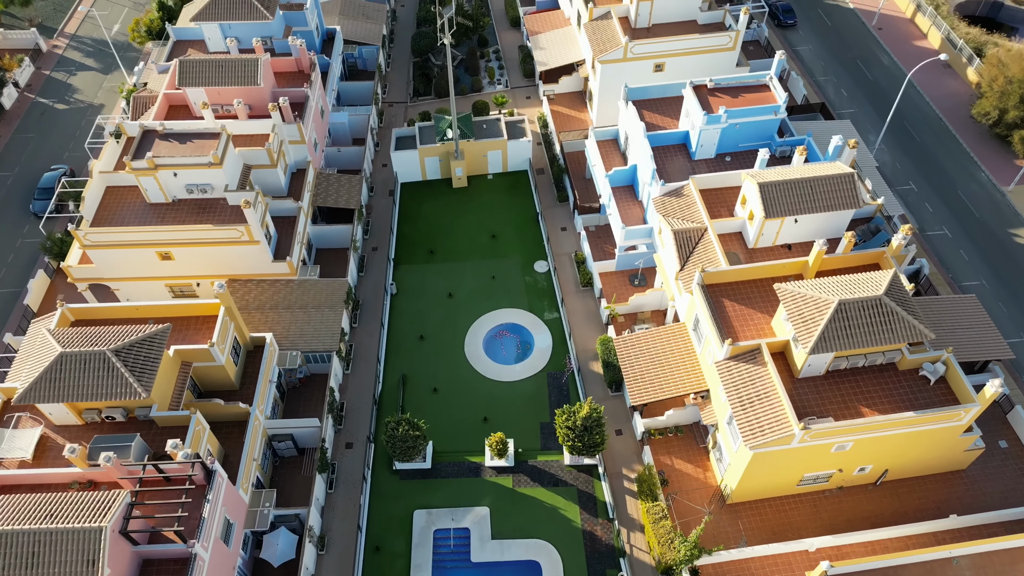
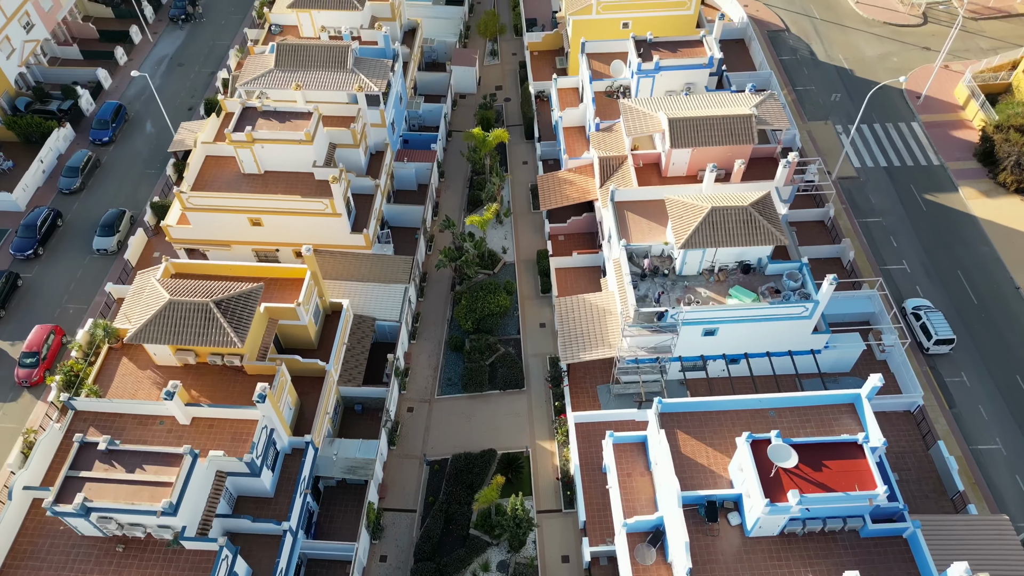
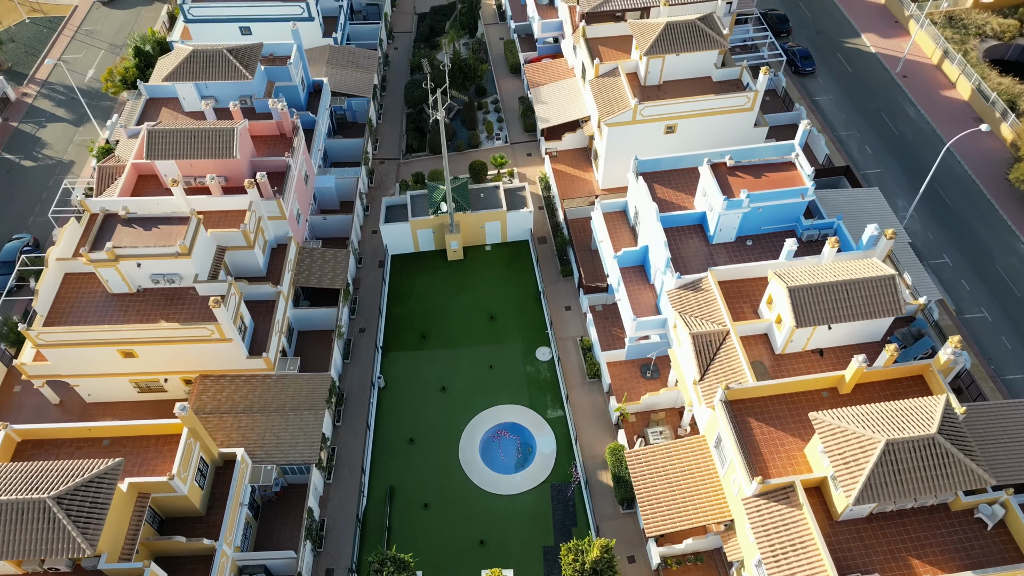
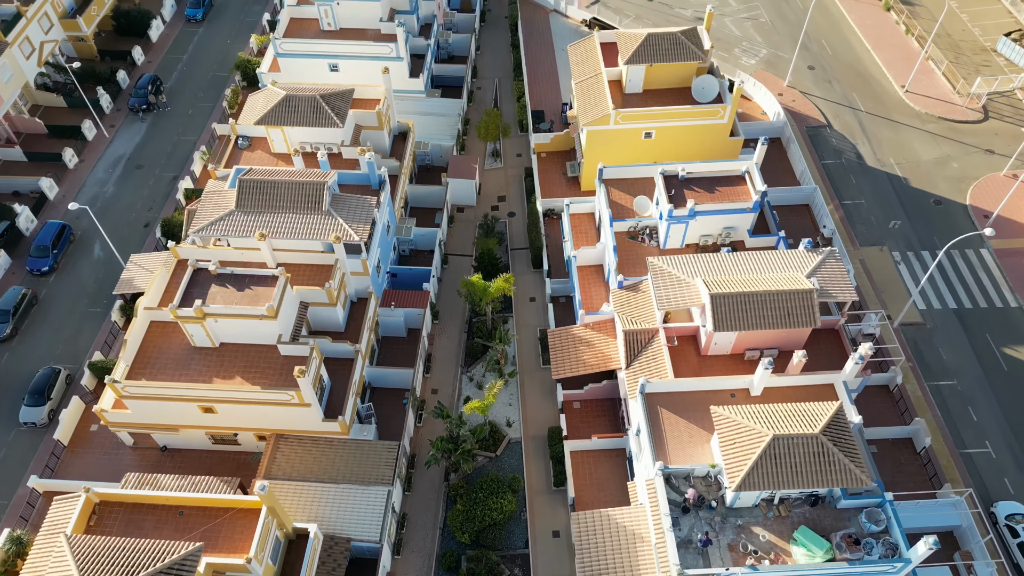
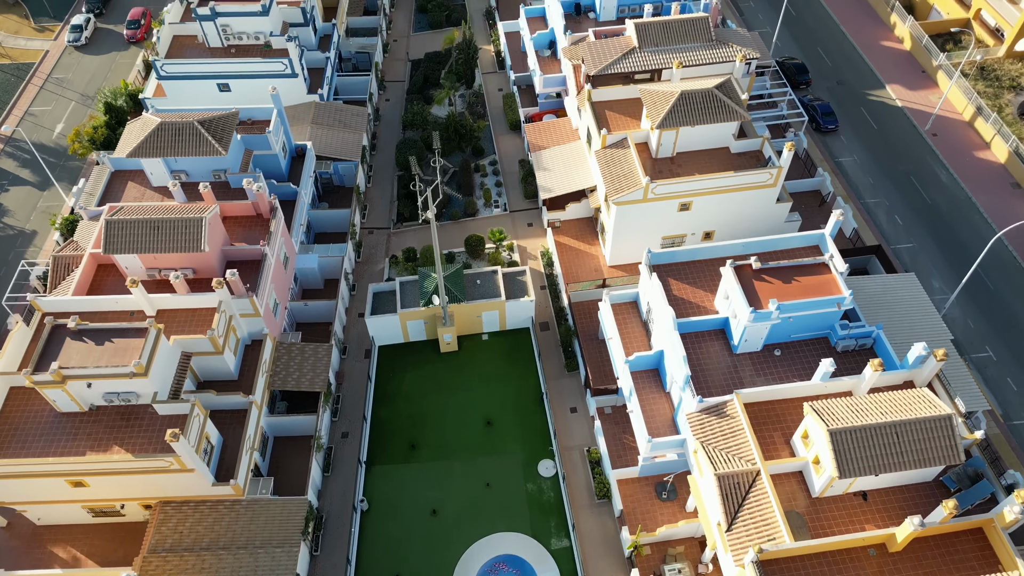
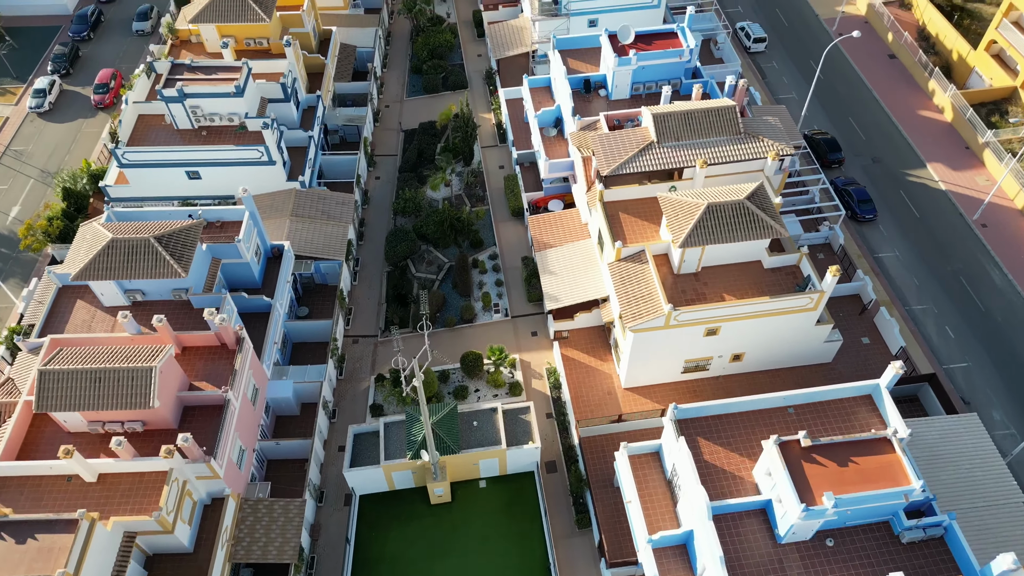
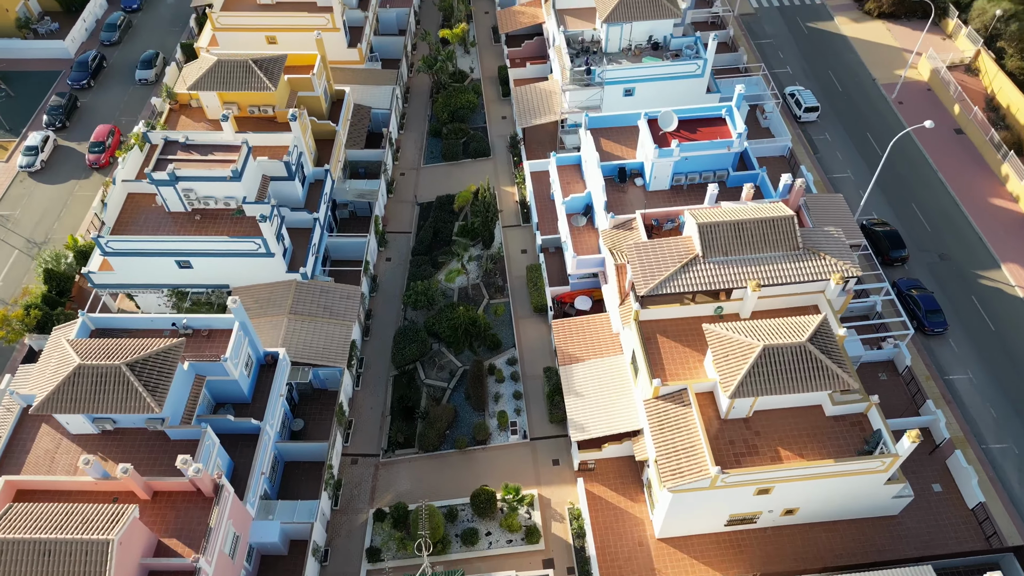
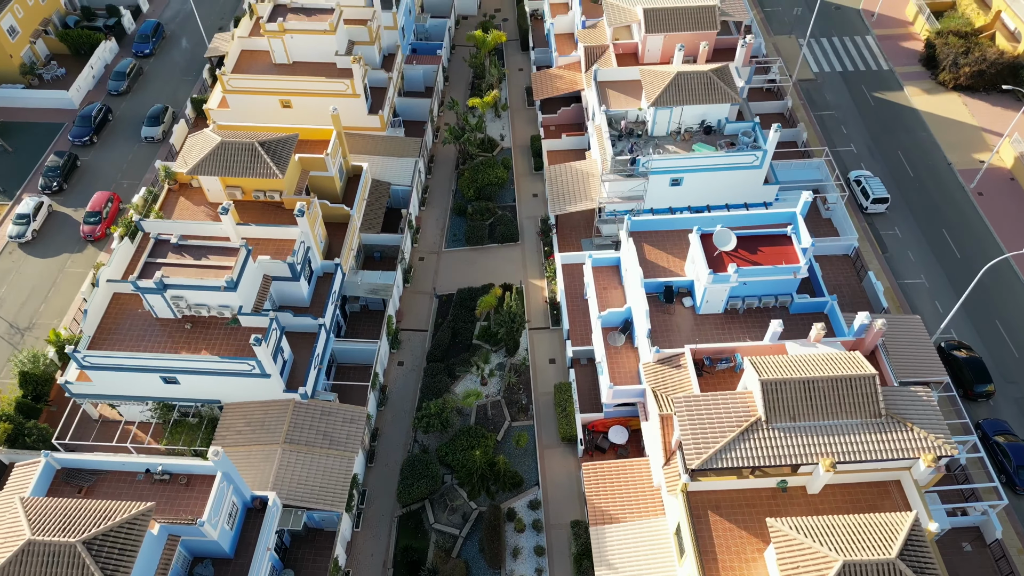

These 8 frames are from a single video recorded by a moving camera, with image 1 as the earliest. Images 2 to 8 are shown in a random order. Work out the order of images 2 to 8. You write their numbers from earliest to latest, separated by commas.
3, 5, 6, 7, 8, 2, 4
